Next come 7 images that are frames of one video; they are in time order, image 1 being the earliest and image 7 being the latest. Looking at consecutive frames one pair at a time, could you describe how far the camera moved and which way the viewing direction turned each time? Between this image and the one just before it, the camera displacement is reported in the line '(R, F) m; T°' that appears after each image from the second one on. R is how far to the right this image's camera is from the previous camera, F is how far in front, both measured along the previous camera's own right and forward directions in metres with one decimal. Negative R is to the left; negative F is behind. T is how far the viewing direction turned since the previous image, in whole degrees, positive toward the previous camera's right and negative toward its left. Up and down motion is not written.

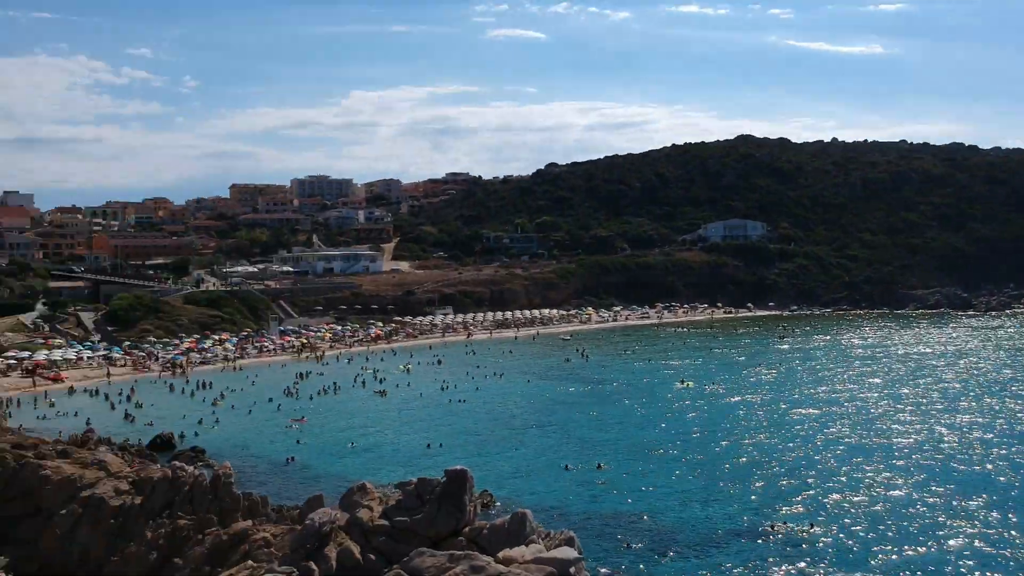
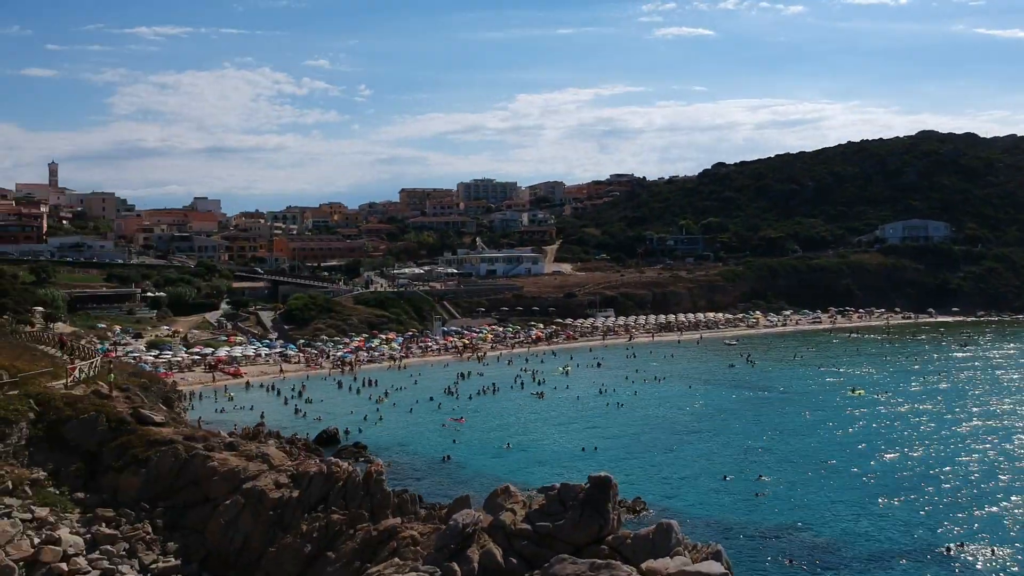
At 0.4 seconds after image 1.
(+0.4, +0.4) m; -10°
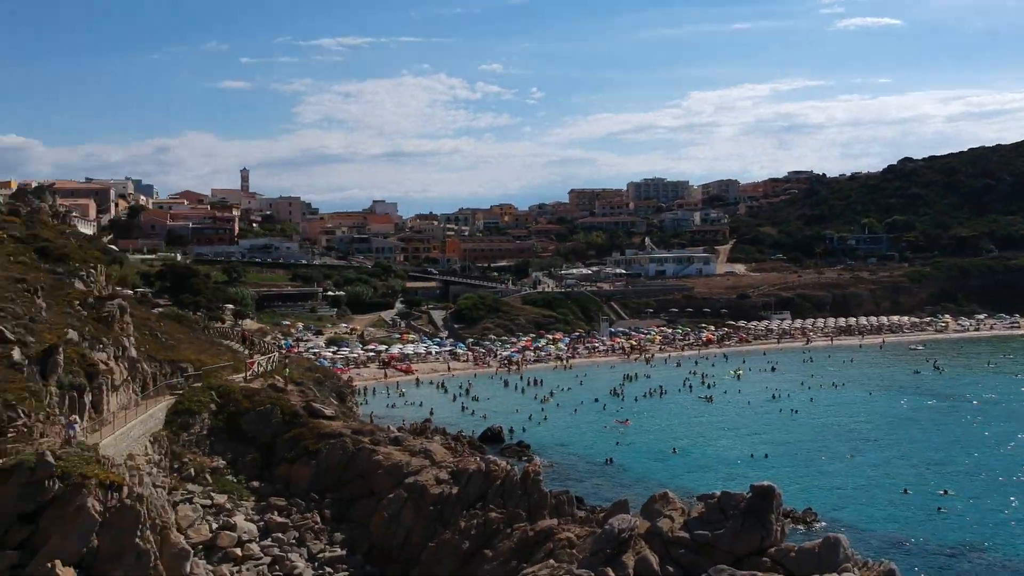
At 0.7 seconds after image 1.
(+0.3, +0.4) m; -10°
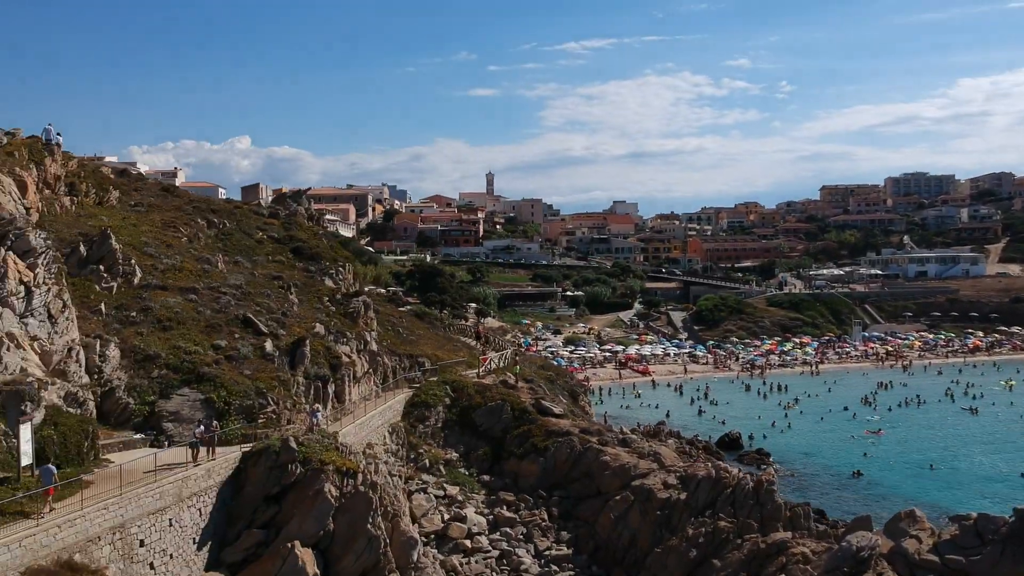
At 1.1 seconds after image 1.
(+0.4, +0.6) m; -14°
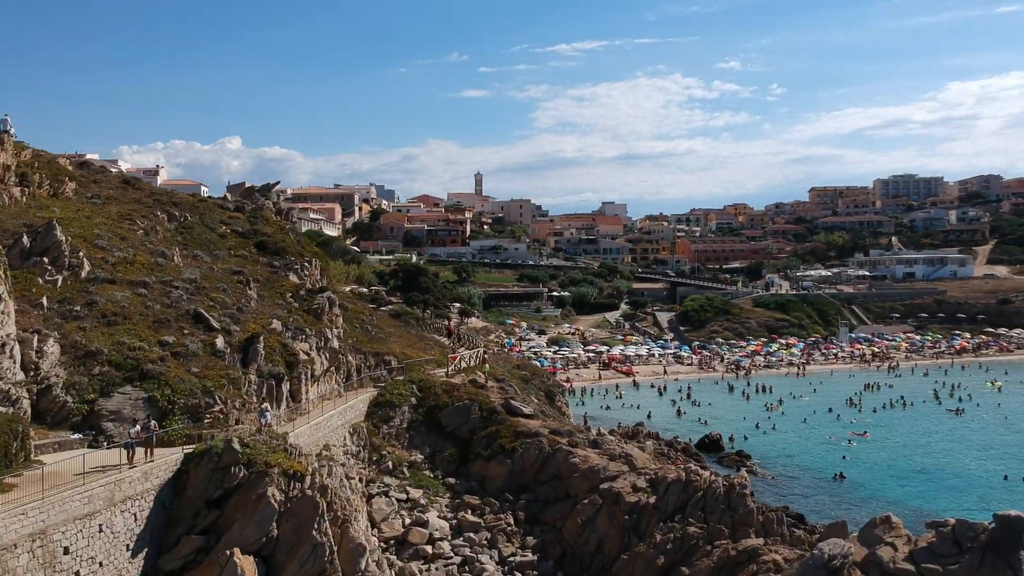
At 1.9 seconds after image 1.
(+0.8, +1.2) m; +1°
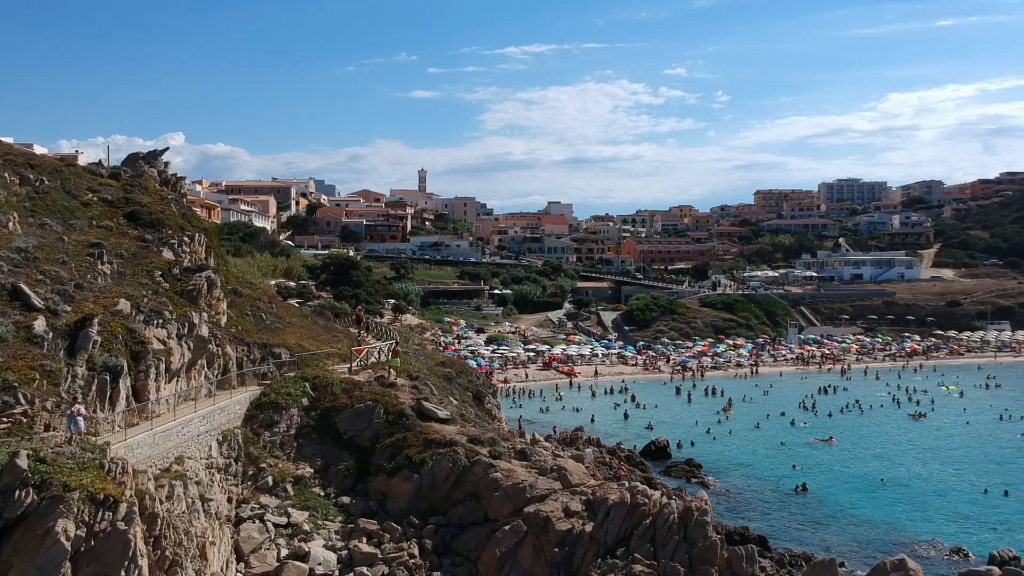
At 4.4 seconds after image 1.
(+0.9, +5.5) m; +3°
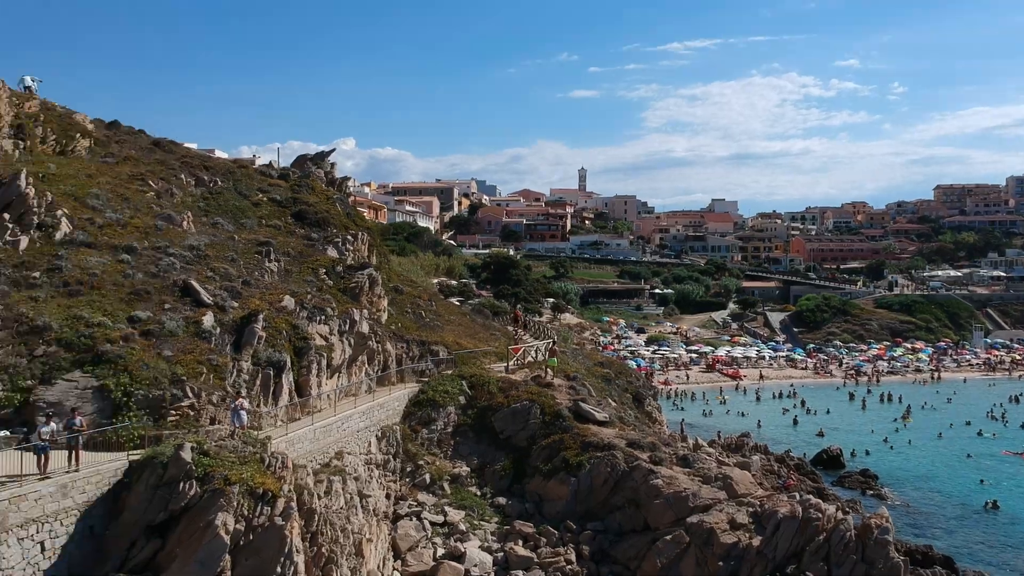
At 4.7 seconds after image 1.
(0.0, +0.8) m; -9°
